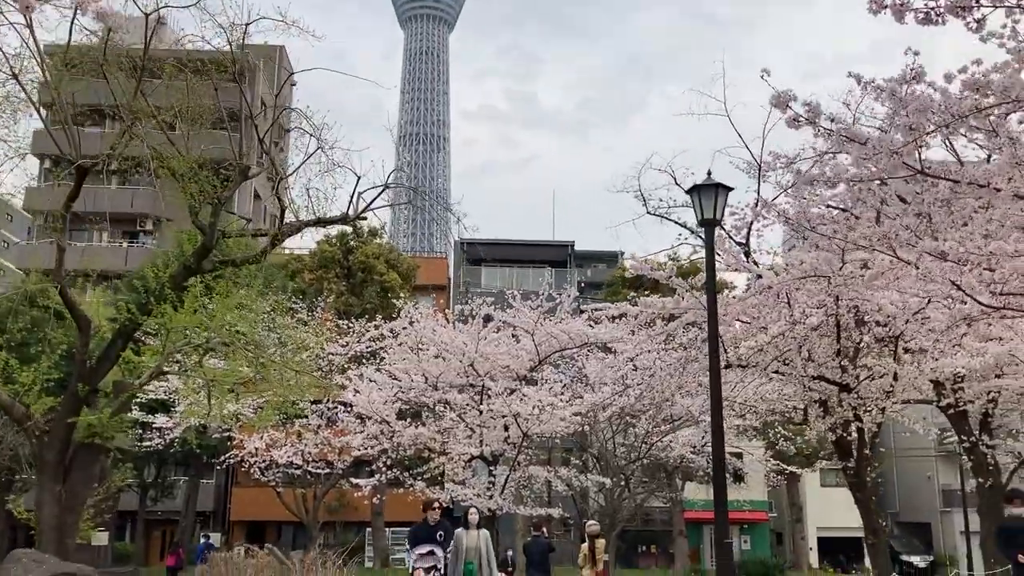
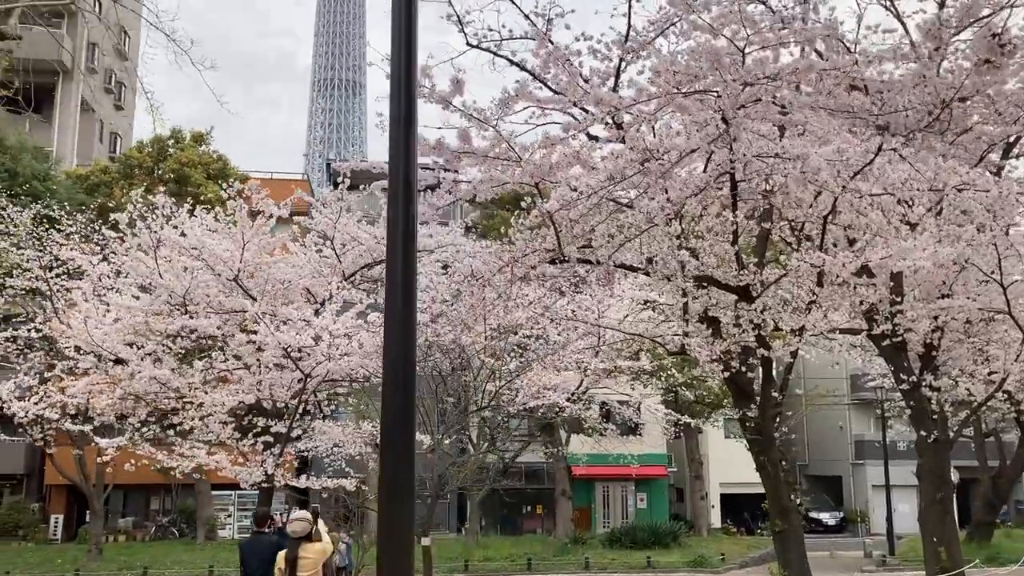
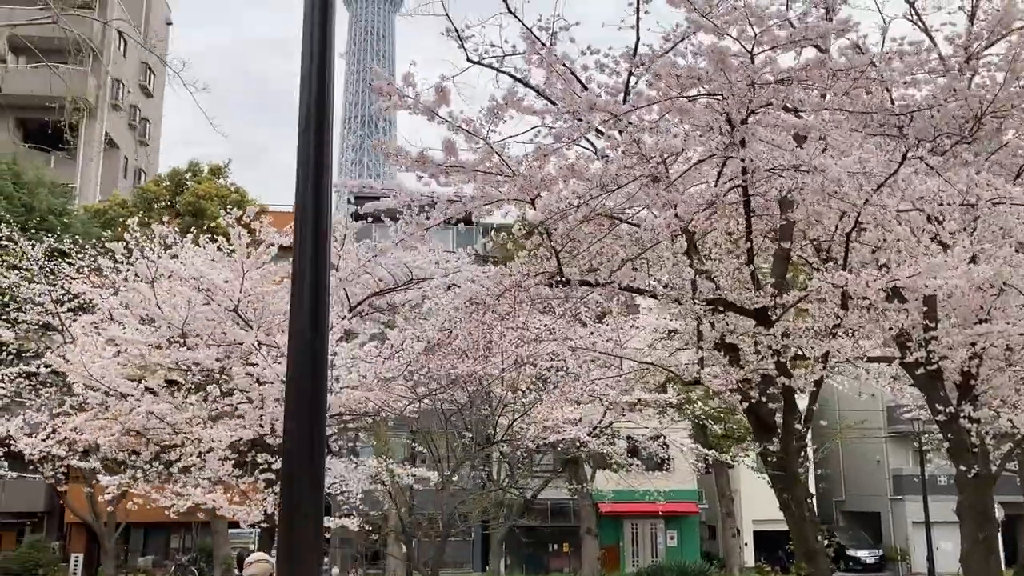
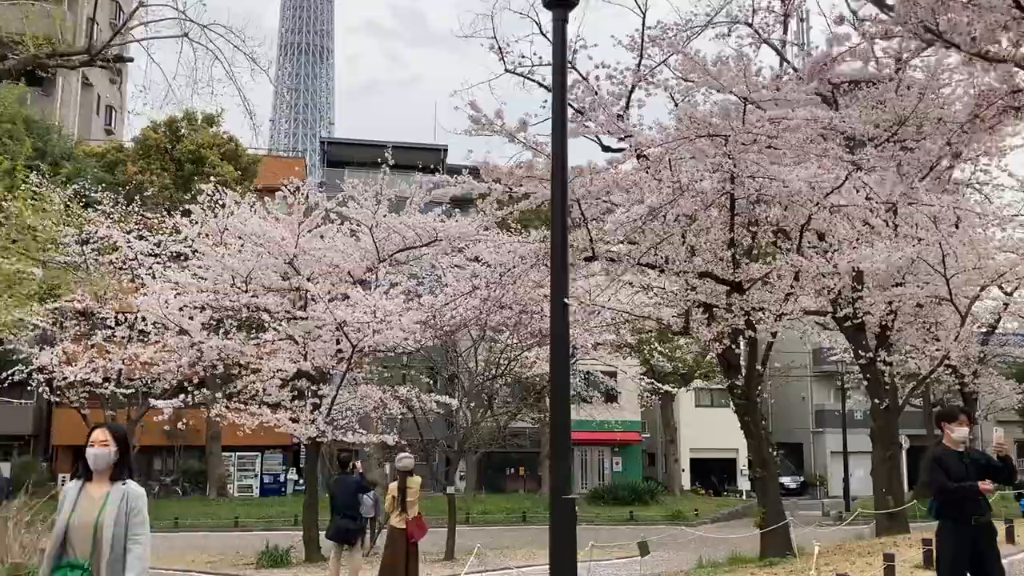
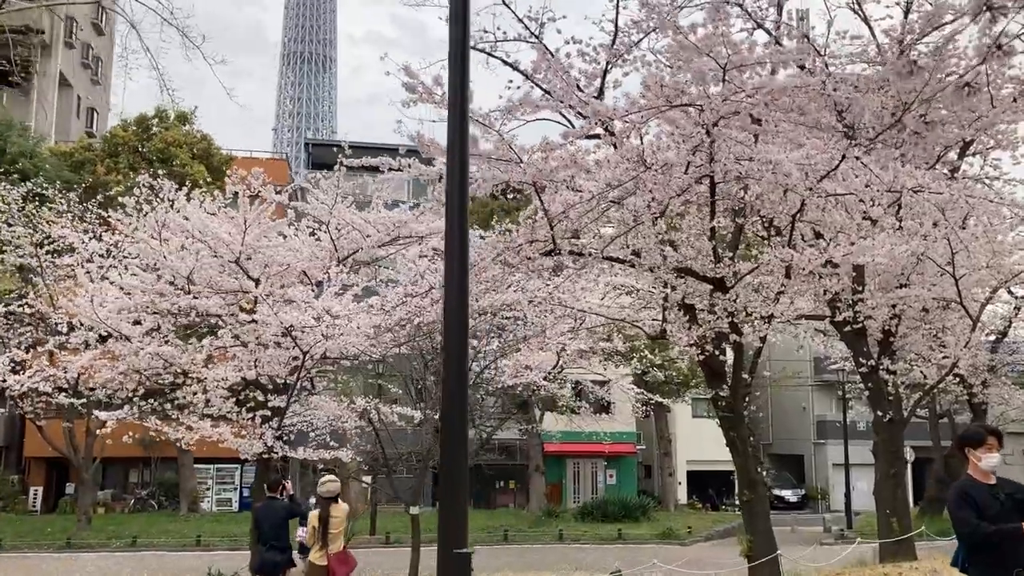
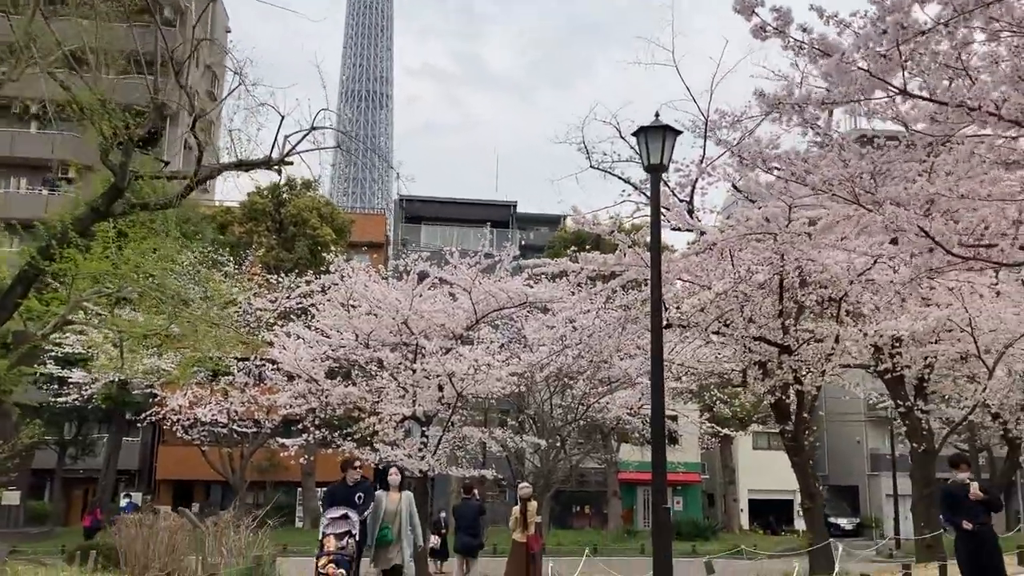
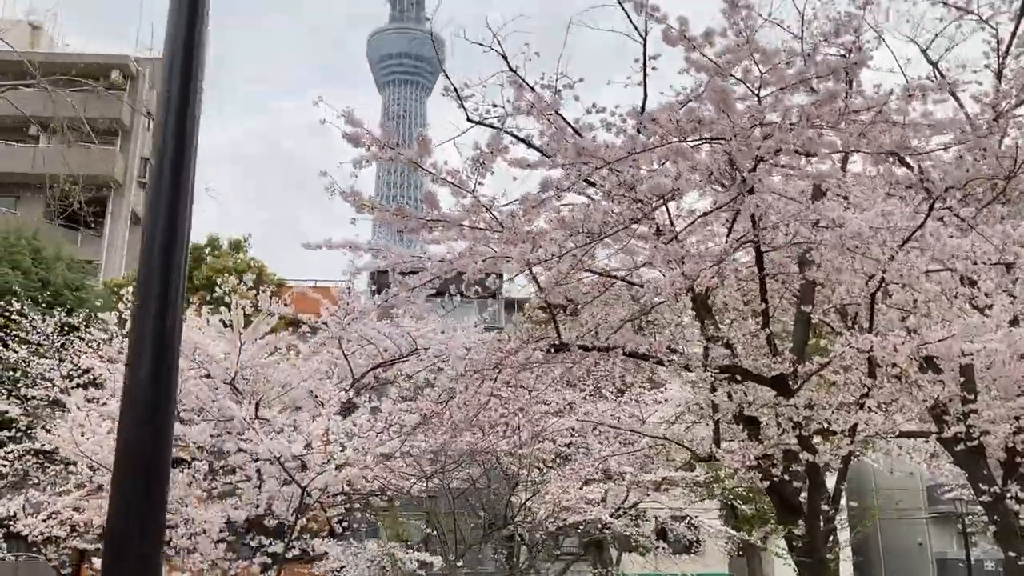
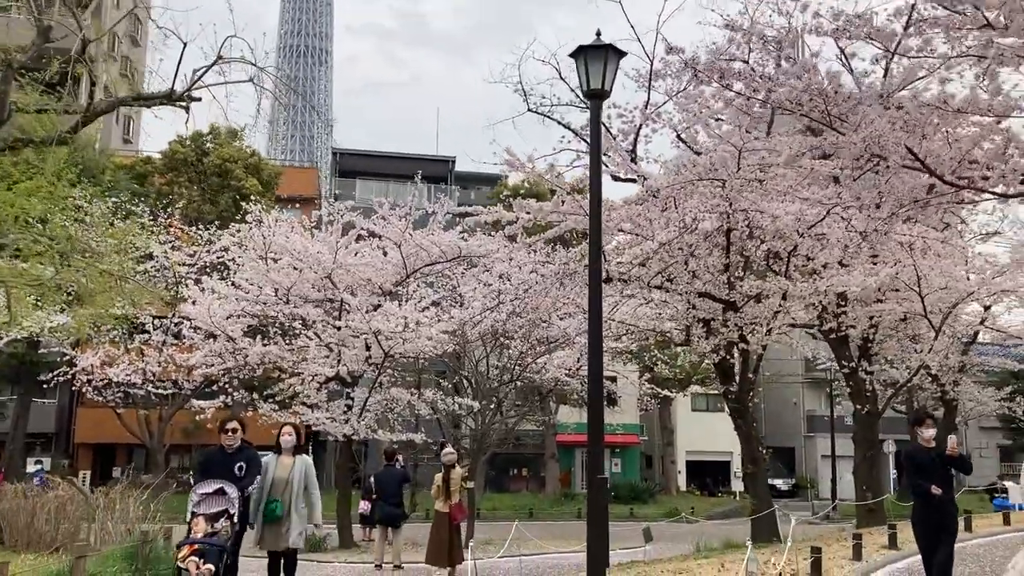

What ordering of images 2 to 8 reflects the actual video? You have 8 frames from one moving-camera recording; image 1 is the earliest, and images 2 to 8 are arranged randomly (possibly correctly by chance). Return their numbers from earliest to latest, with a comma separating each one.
6, 8, 4, 5, 2, 3, 7
